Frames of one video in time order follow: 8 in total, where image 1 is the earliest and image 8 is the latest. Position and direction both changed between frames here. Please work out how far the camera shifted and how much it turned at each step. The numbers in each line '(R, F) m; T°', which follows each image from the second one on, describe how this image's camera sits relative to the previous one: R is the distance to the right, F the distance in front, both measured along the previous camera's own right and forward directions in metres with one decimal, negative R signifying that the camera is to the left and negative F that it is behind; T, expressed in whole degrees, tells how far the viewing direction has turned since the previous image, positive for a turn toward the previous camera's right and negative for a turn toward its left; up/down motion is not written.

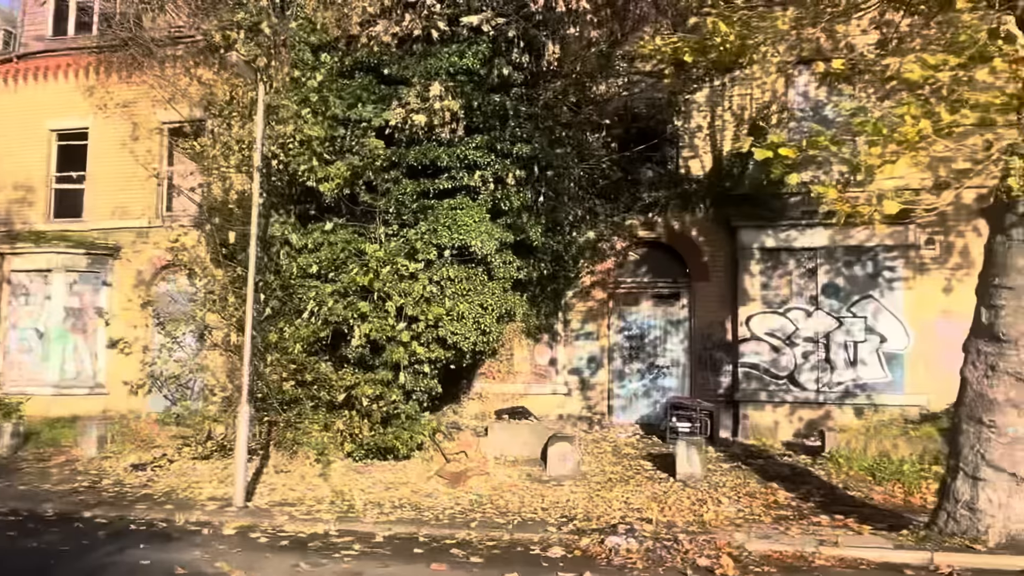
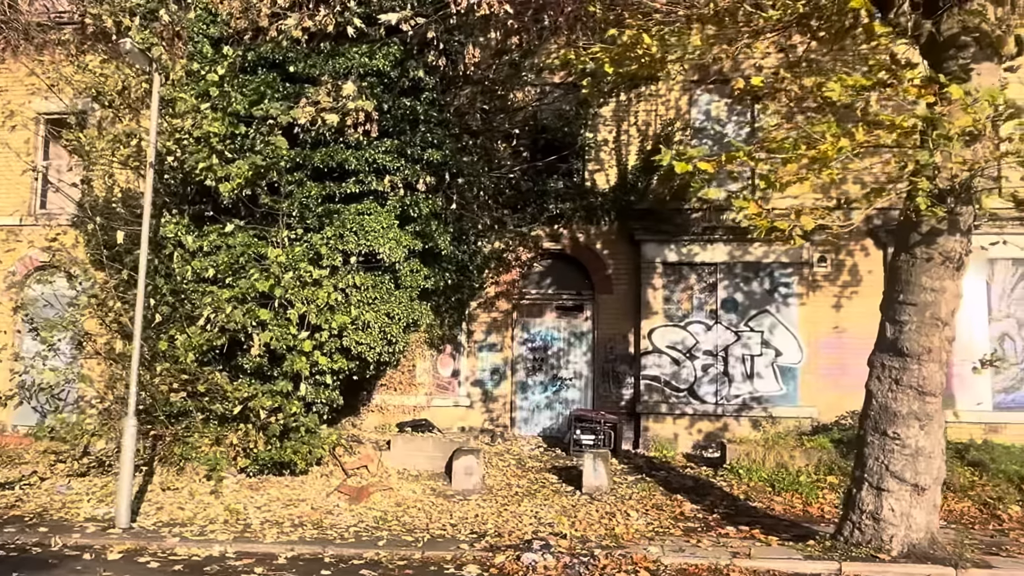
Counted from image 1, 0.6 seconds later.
(-0.2, +0.2) m; +7°
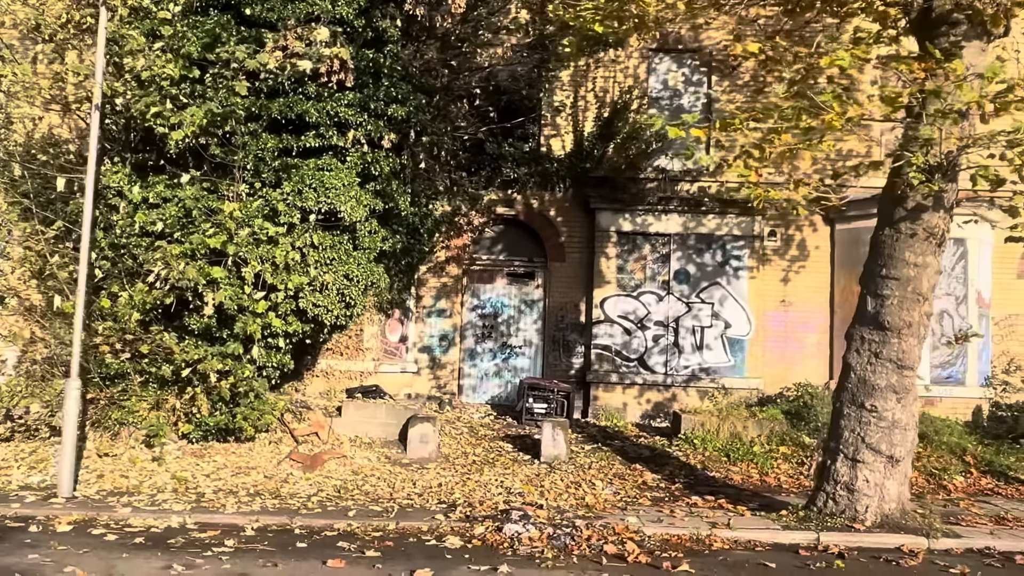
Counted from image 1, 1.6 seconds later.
(-0.5, +0.3) m; +6°
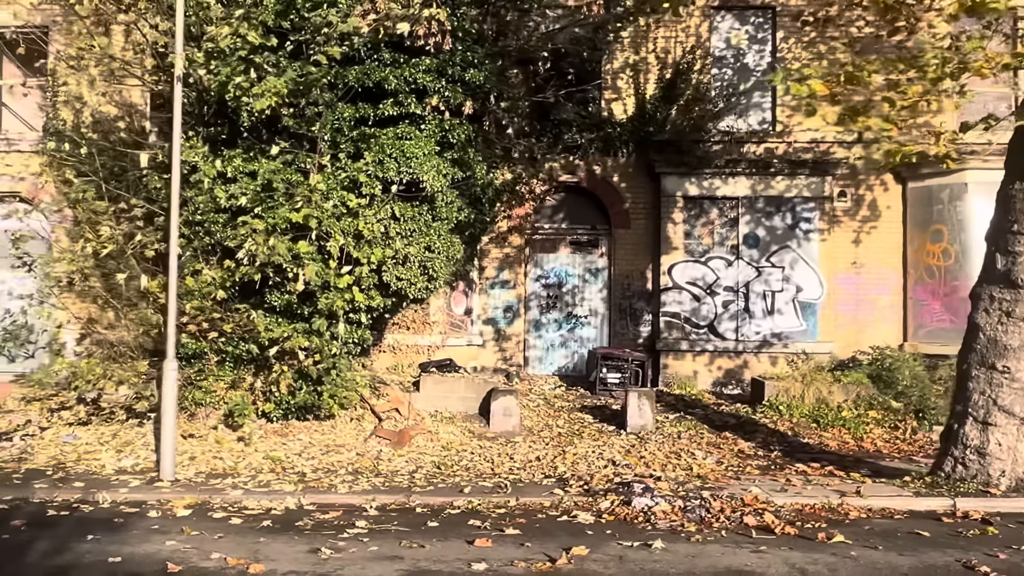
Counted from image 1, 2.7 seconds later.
(-0.8, +0.2) m; 0°
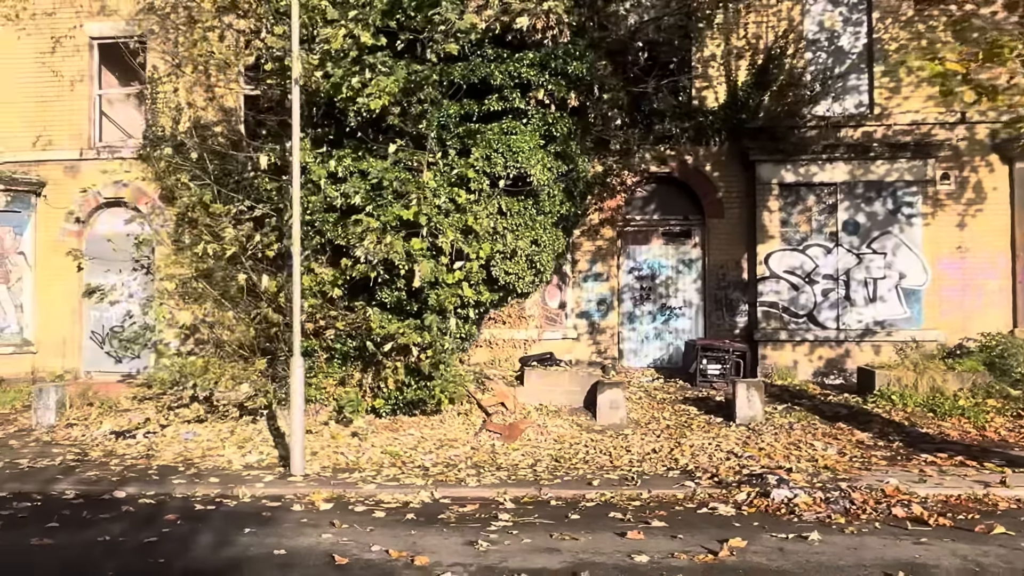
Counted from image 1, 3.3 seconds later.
(-0.5, 0.0) m; -4°
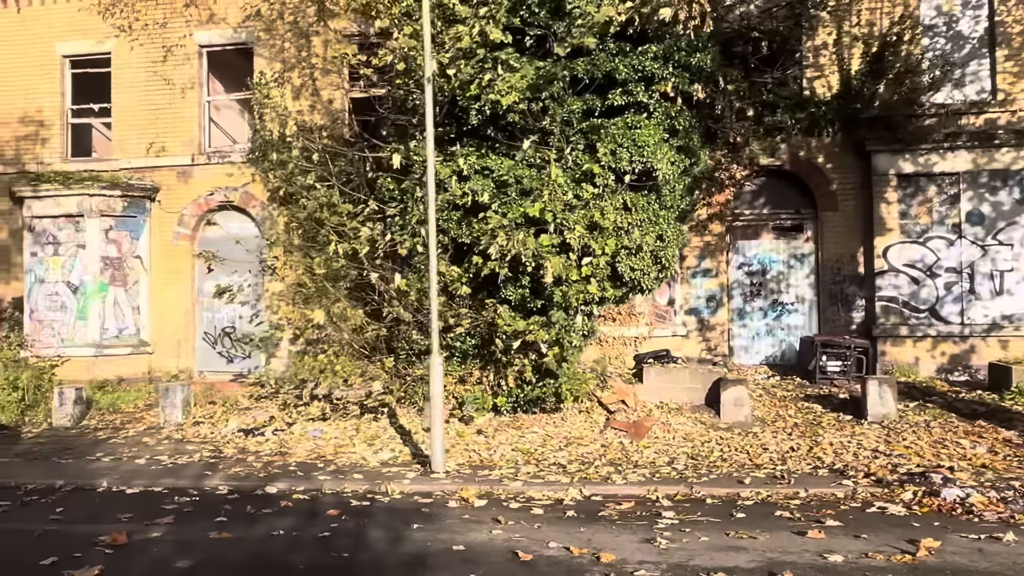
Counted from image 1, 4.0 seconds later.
(-0.6, 0.0) m; -4°
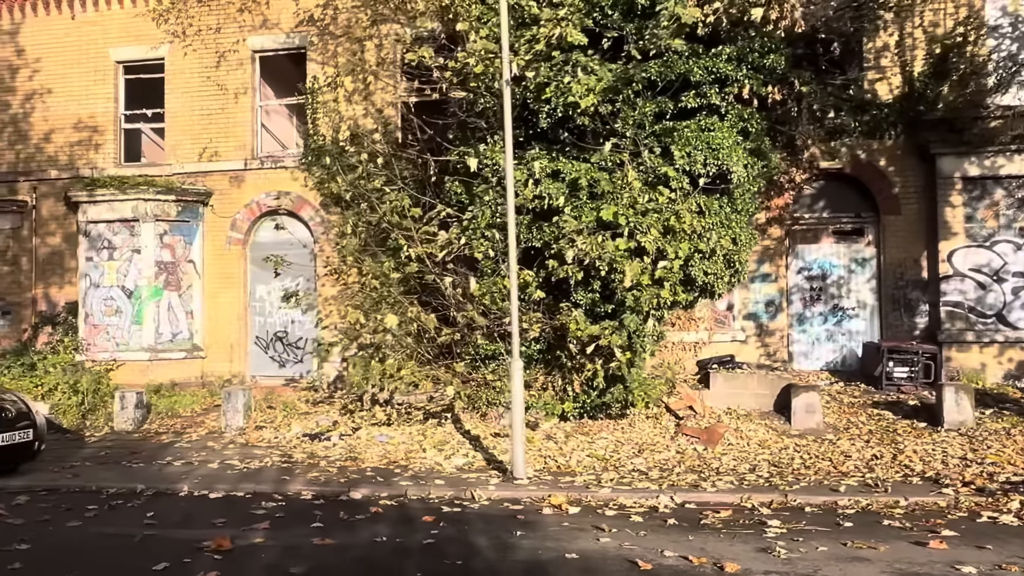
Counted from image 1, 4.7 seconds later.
(-0.5, +0.1) m; -1°
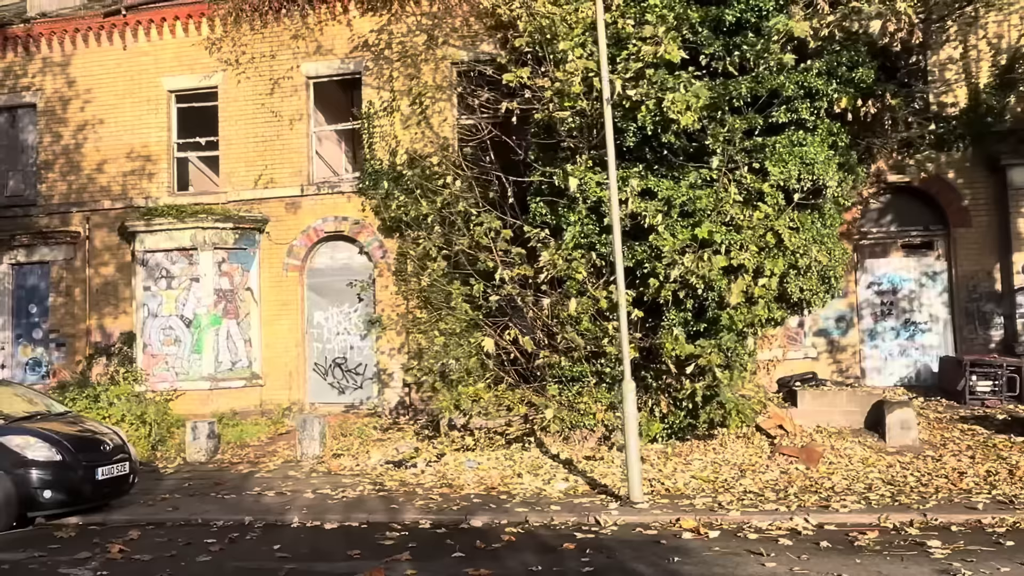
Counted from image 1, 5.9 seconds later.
(-0.9, +0.1) m; 0°
